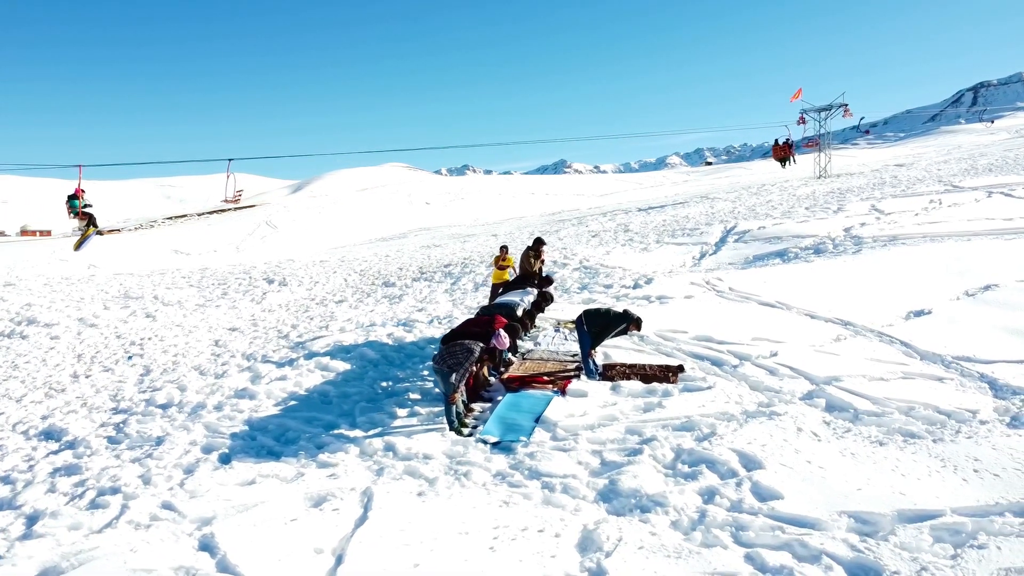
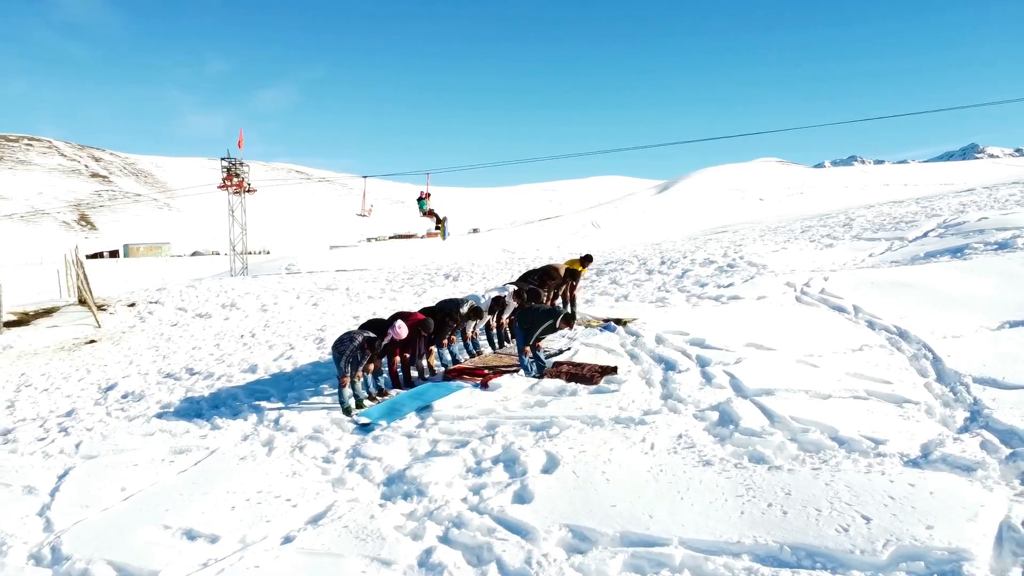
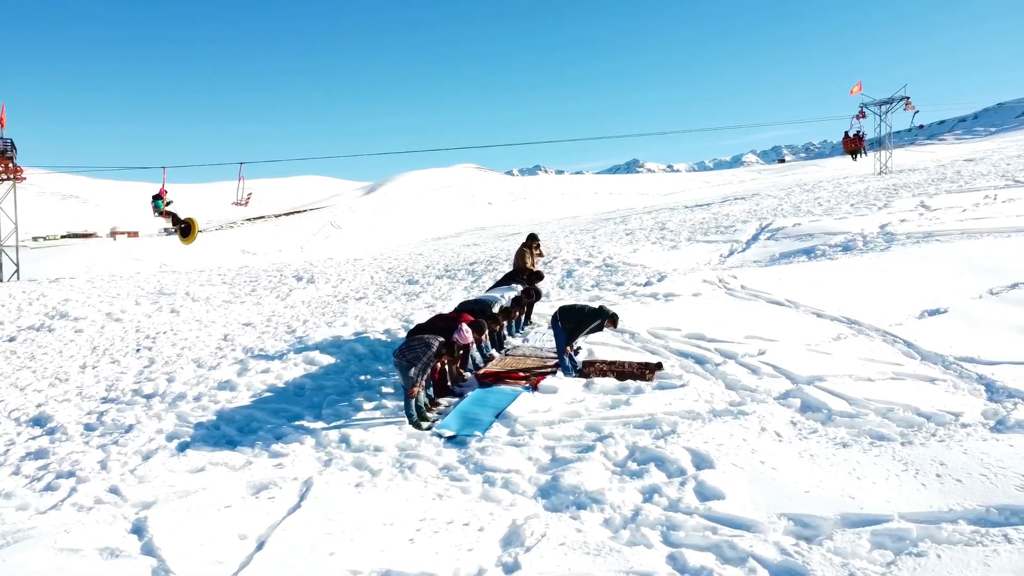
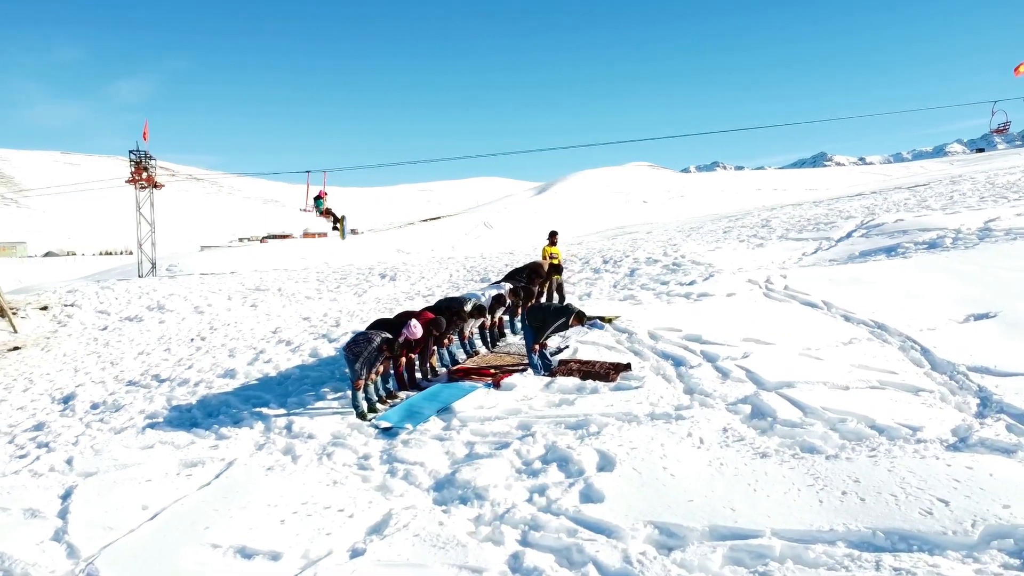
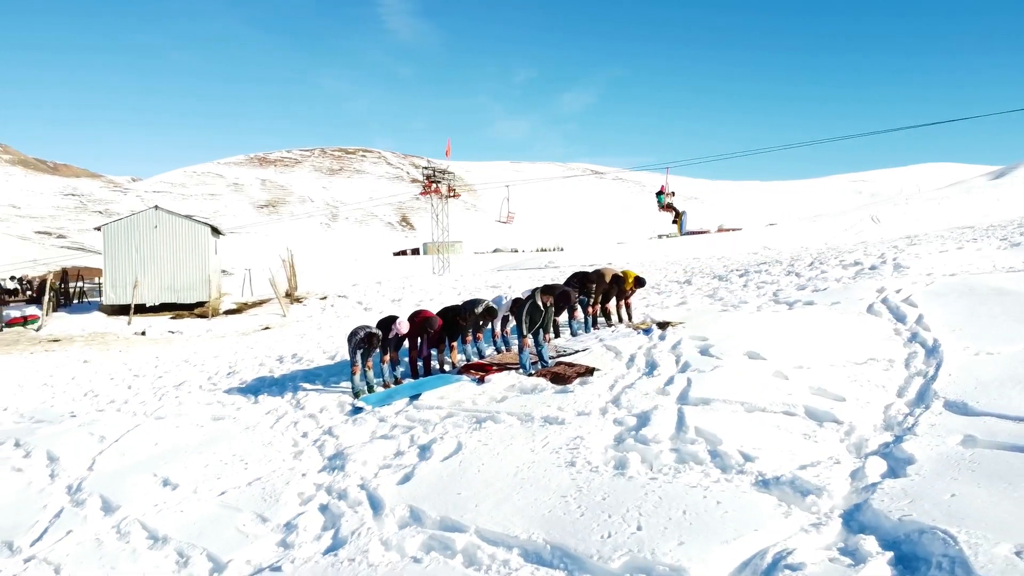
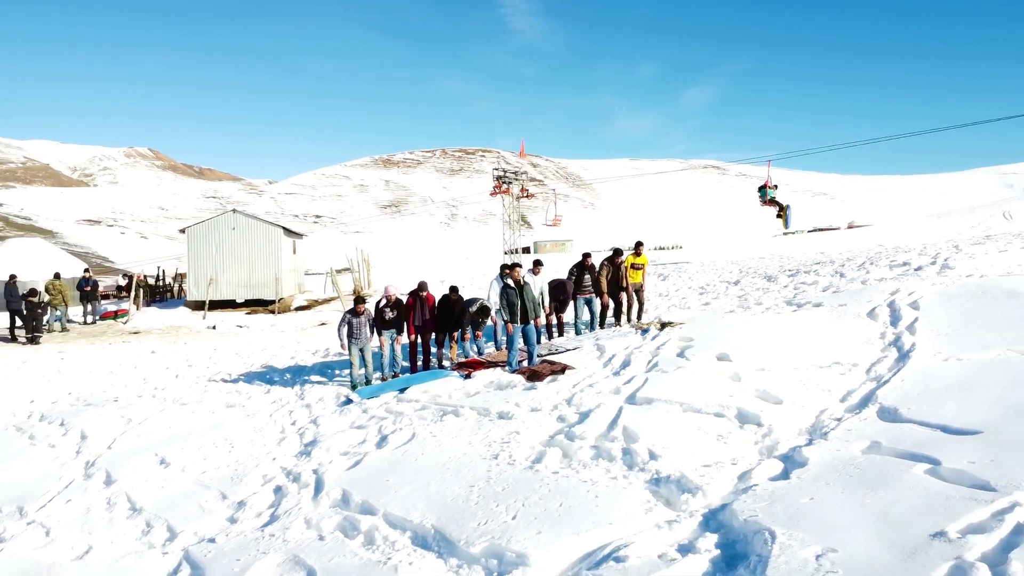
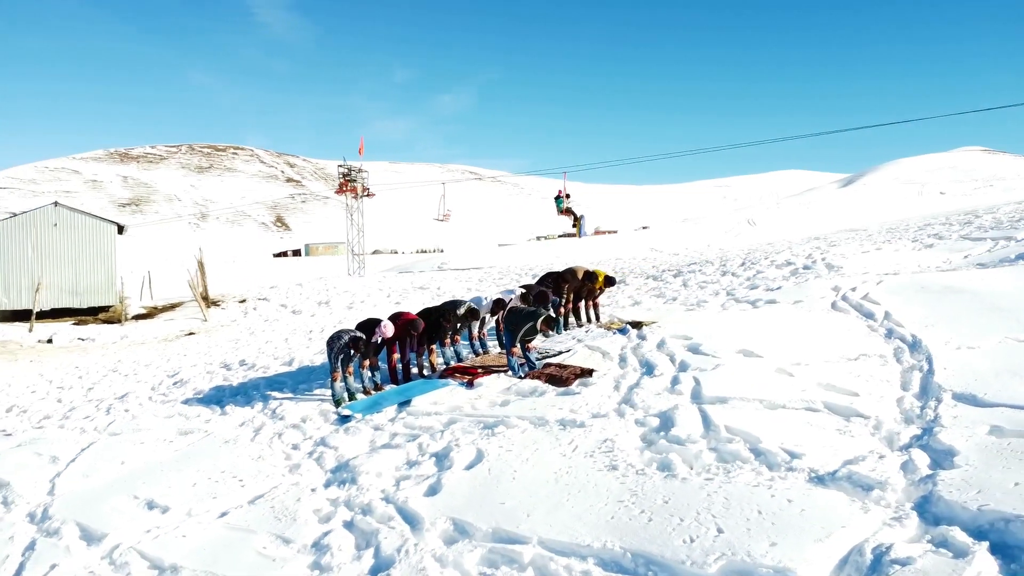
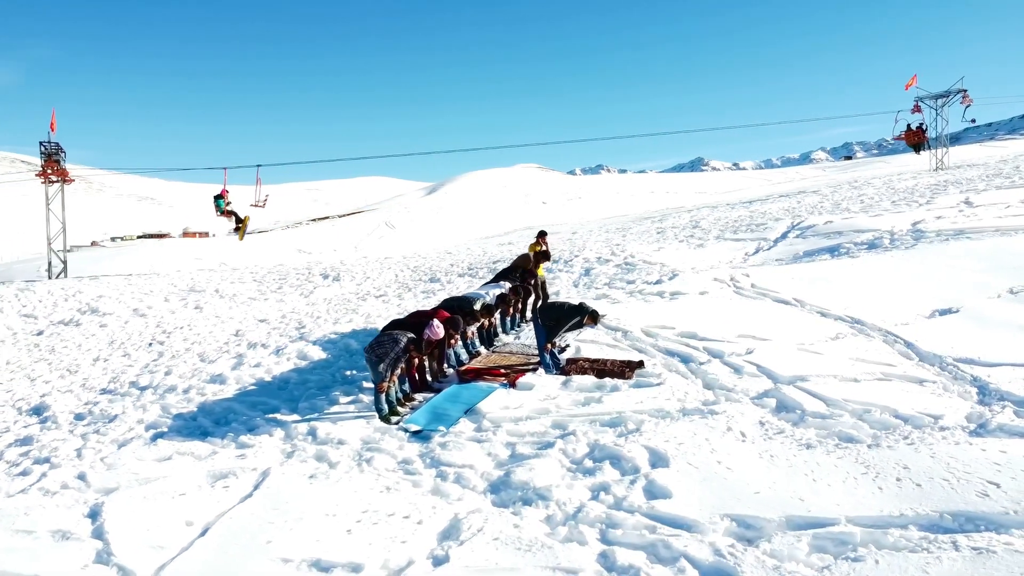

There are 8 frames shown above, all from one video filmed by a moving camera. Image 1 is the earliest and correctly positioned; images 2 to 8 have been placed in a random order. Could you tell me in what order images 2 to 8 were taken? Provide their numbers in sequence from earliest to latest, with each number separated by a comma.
3, 8, 4, 2, 7, 5, 6
